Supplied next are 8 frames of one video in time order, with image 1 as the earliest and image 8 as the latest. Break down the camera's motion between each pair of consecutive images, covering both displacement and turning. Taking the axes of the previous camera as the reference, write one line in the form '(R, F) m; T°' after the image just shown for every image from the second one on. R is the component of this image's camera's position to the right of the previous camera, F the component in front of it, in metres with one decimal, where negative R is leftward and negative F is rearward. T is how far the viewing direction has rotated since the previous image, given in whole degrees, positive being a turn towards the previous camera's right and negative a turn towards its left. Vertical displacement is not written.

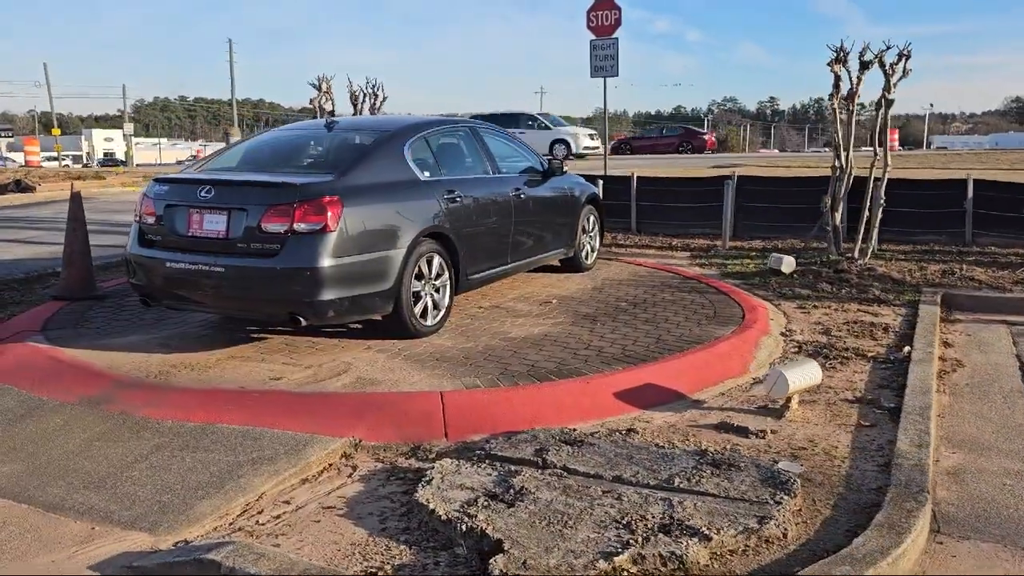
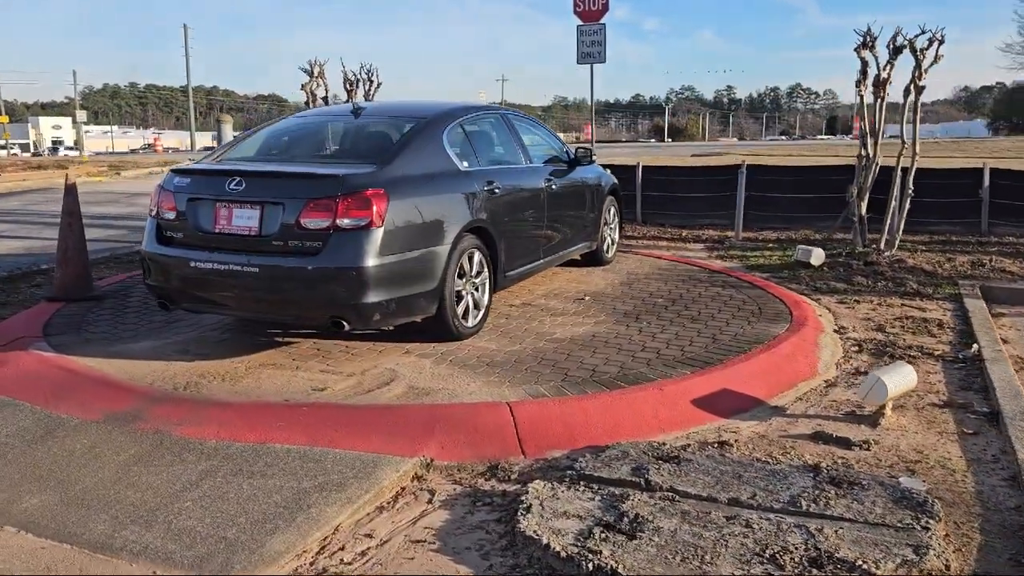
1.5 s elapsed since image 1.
(-0.6, +0.4) m; +3°
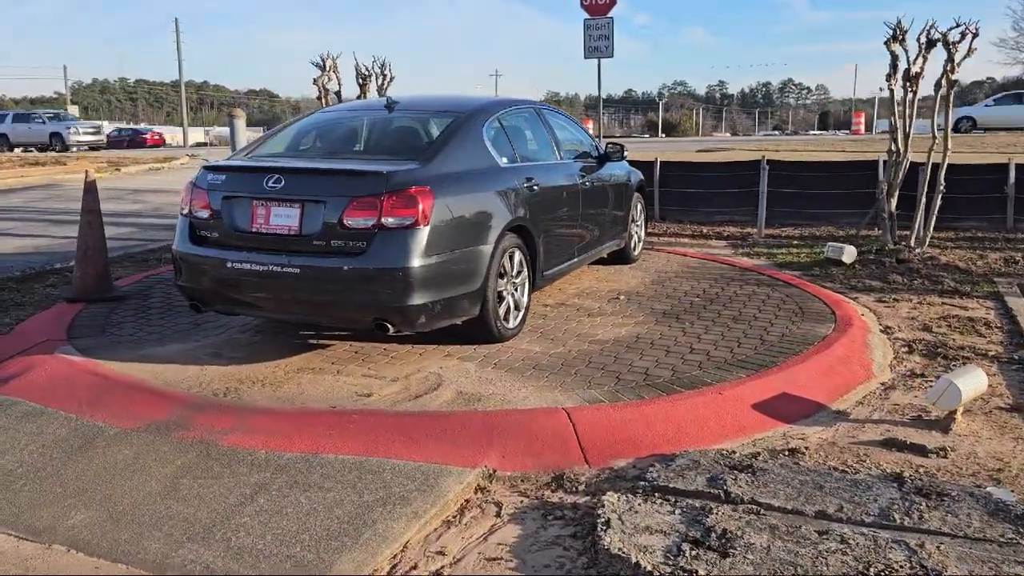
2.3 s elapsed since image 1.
(-0.3, +0.2) m; +1°
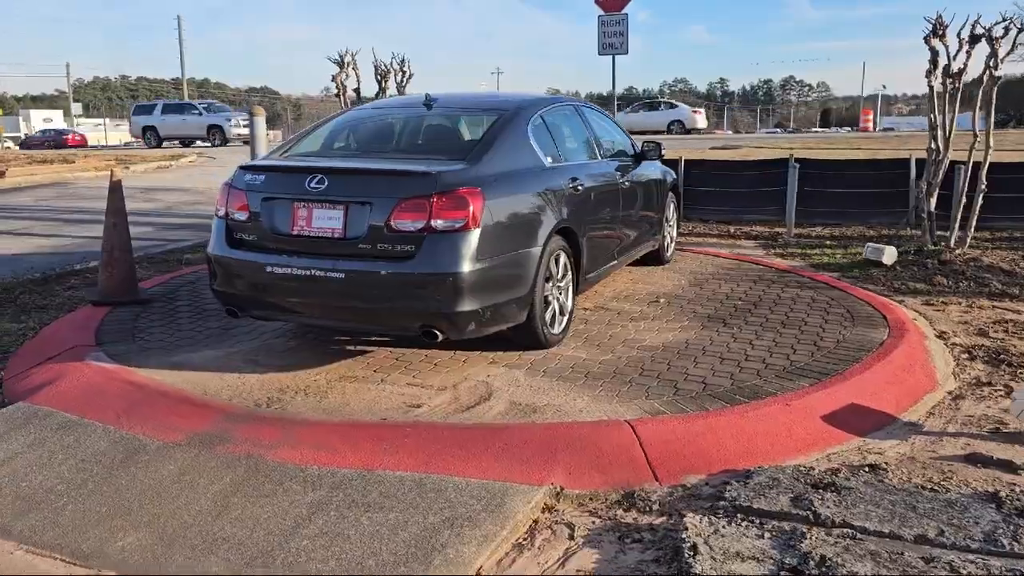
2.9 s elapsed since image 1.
(-0.3, +0.2) m; 0°
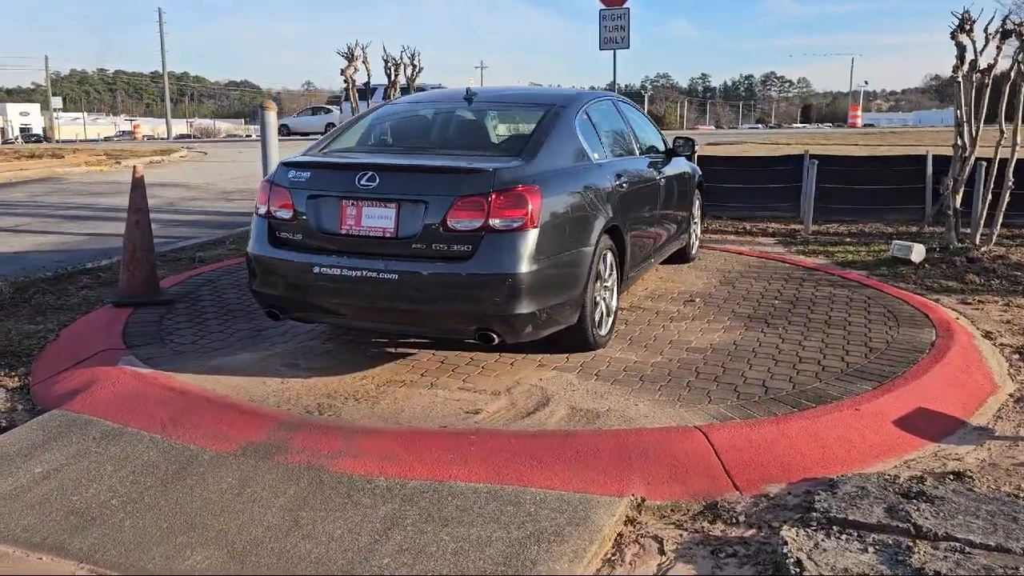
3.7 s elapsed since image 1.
(-0.4, +0.1) m; +1°
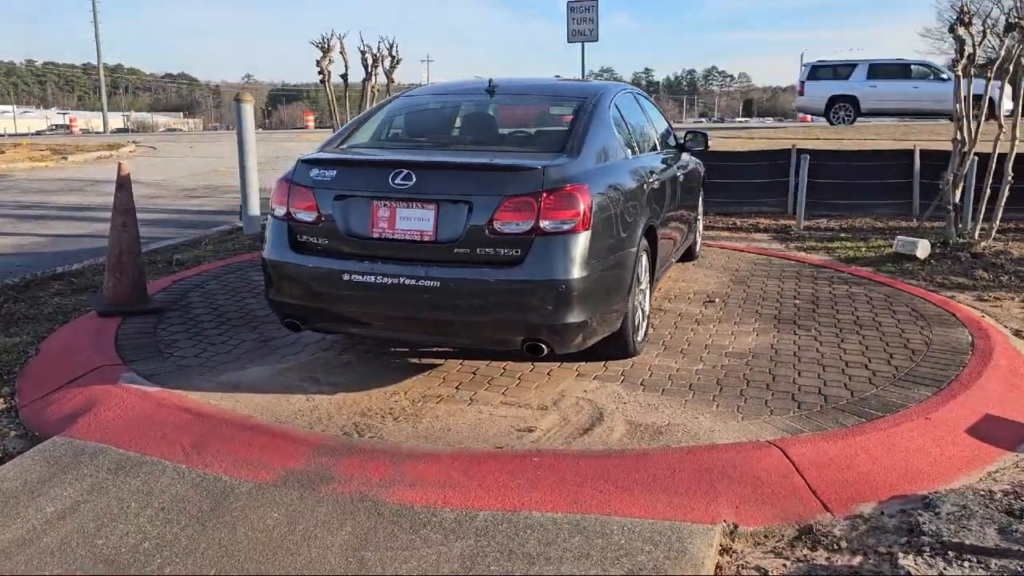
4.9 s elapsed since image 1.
(-0.5, +0.3) m; +4°
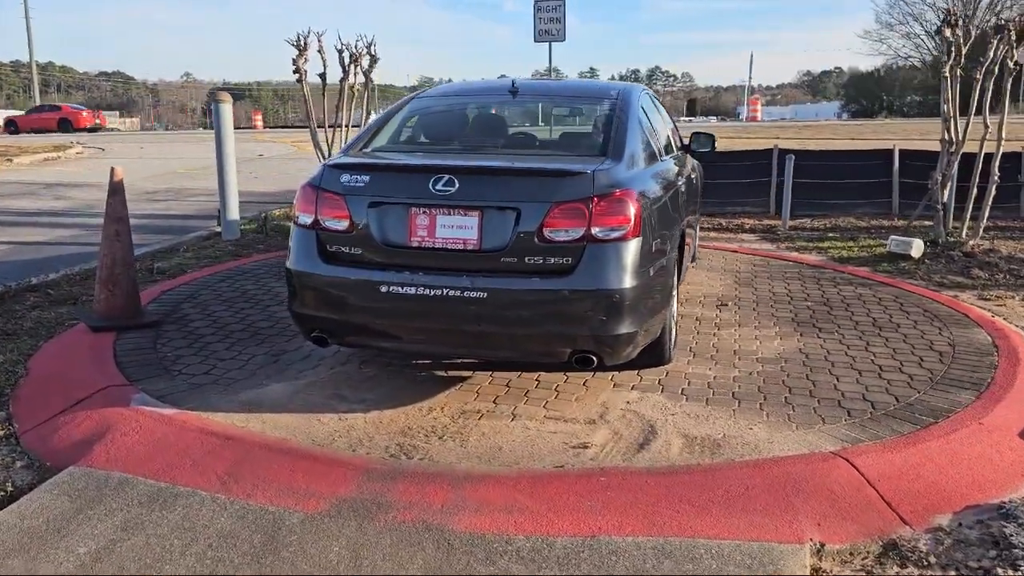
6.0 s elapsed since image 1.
(-0.4, +0.2) m; +4°
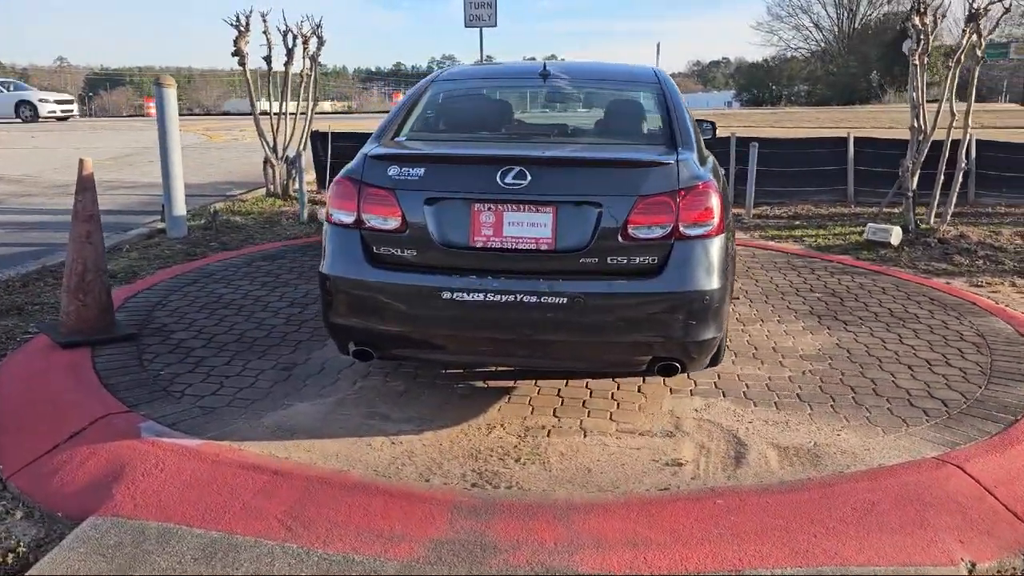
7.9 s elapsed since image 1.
(-0.7, +0.4) m; +7°
